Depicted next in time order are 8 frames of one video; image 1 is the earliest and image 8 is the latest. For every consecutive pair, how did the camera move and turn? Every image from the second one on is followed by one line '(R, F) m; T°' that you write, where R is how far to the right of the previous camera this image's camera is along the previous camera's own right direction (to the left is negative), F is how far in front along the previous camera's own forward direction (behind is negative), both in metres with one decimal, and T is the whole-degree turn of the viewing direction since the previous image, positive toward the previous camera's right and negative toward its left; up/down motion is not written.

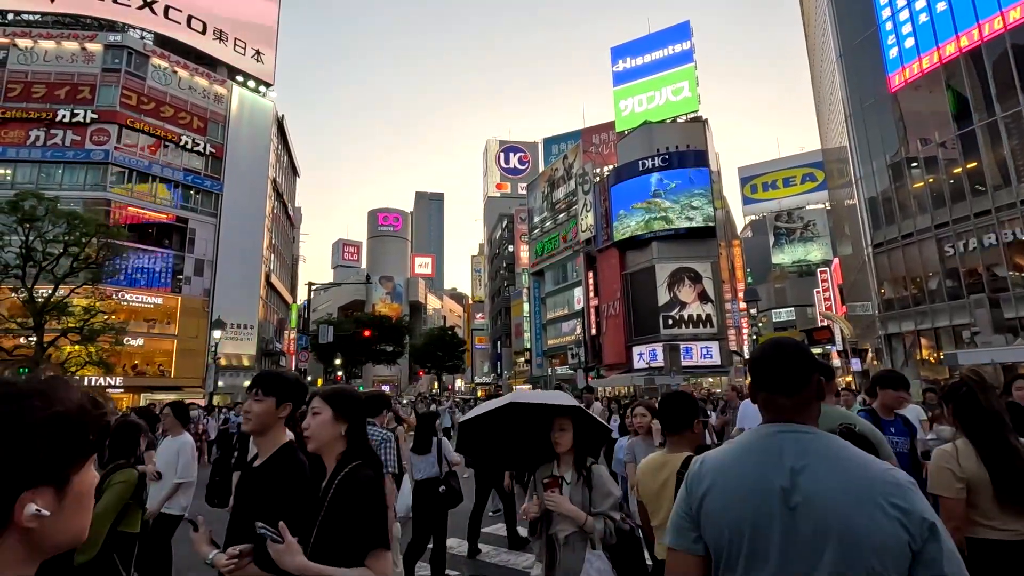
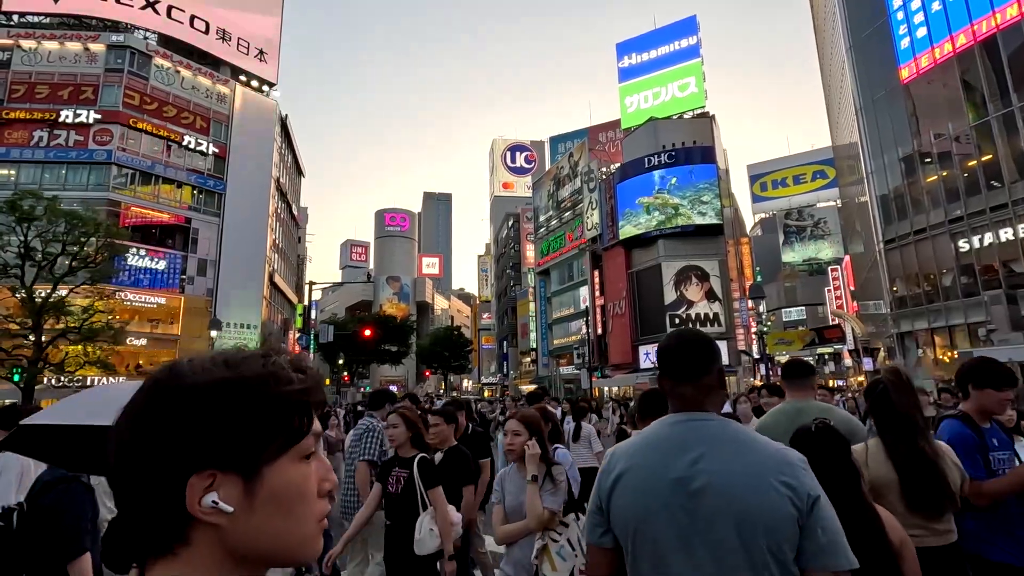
(+0.4, +0.5) m; -1°
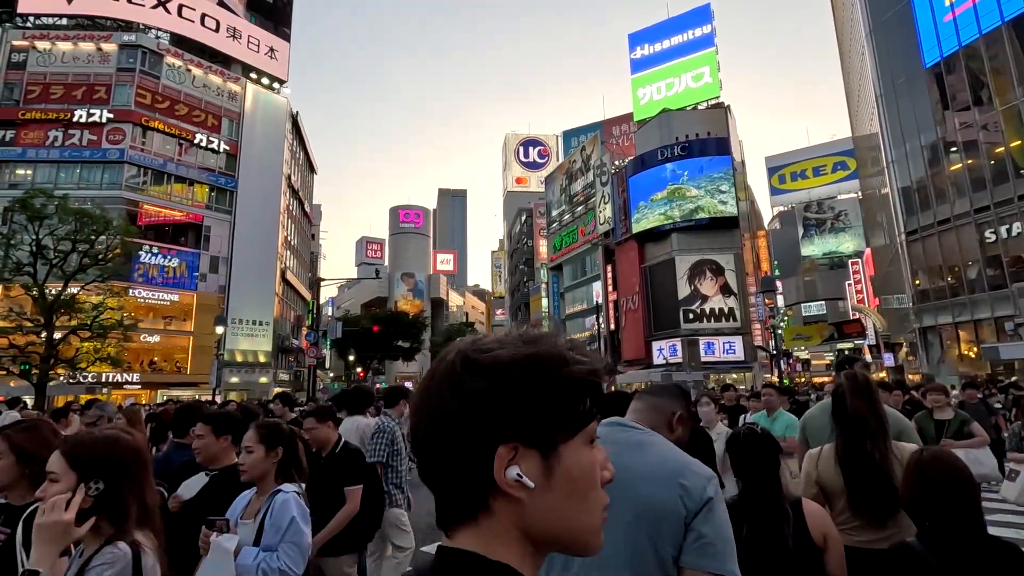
(+0.4, +0.4) m; -2°
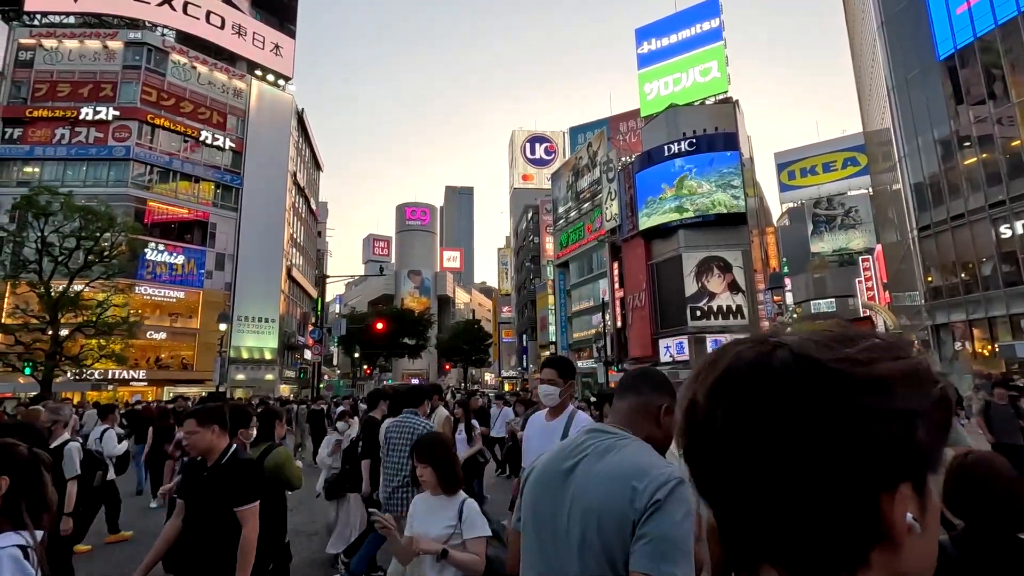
(+0.1, +0.3) m; -1°
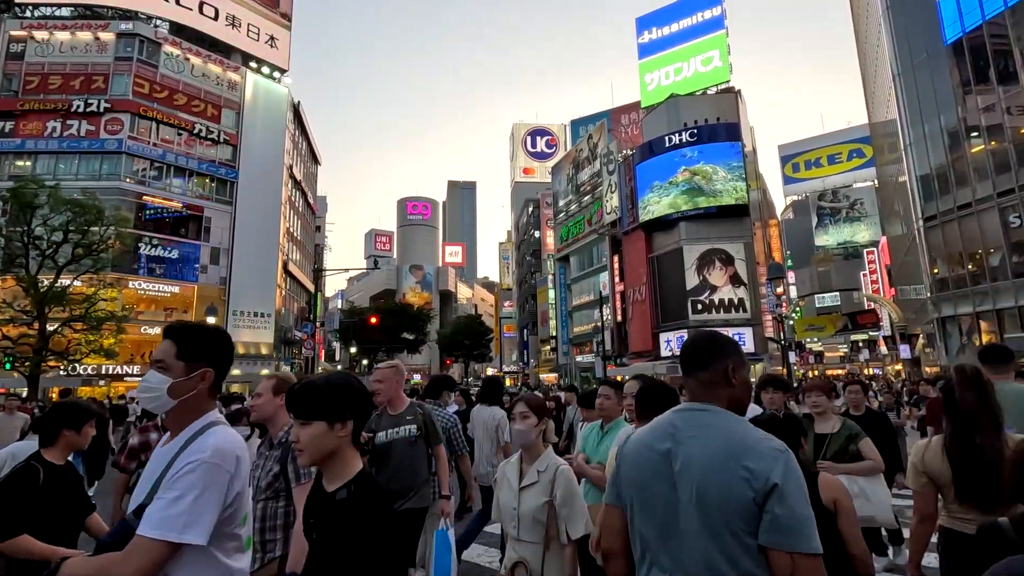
(+0.4, +0.6) m; 0°
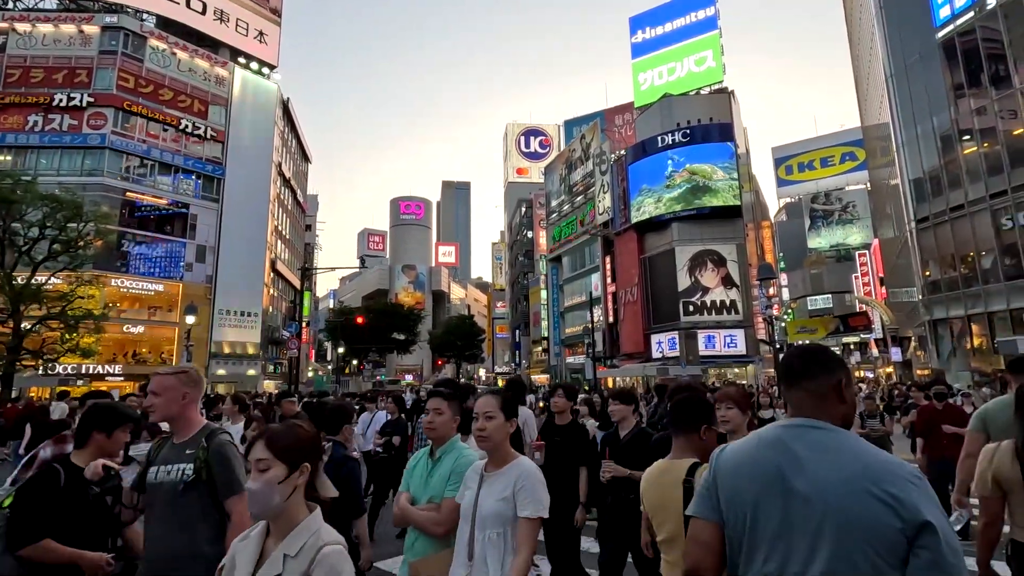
(+0.3, +0.4) m; +1°
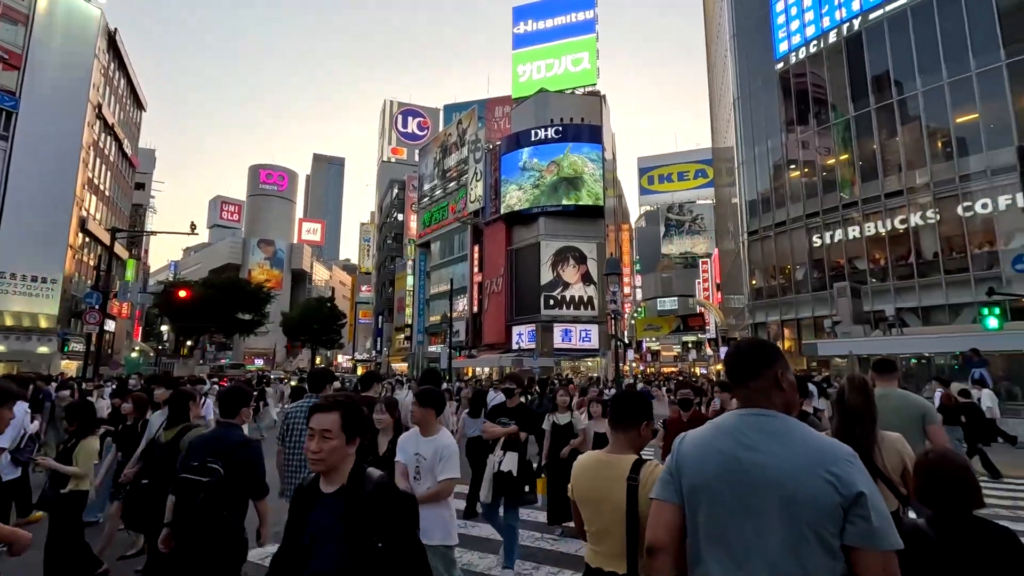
(+0.7, +0.6) m; +13°
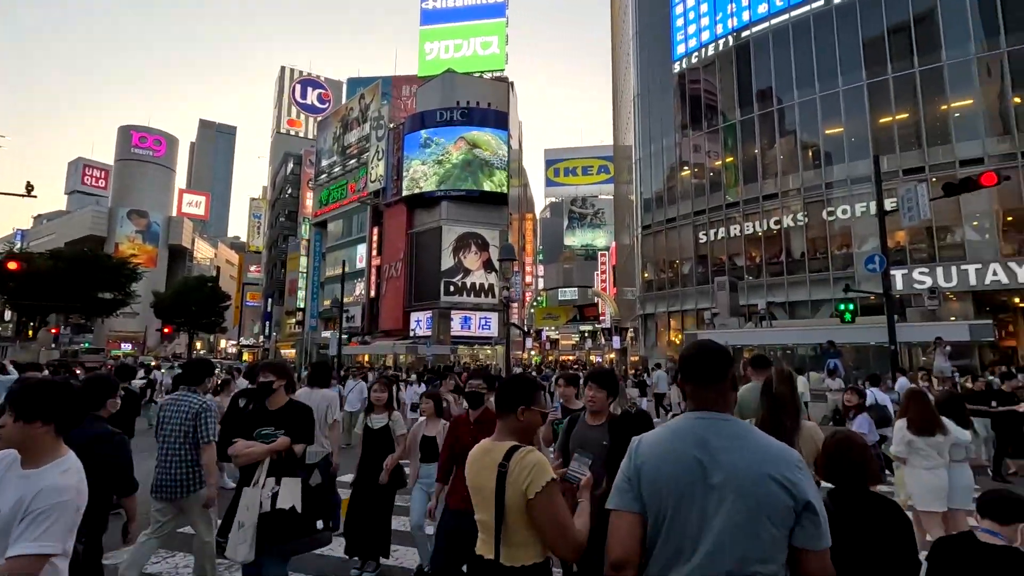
(+0.3, +0.4) m; +10°
